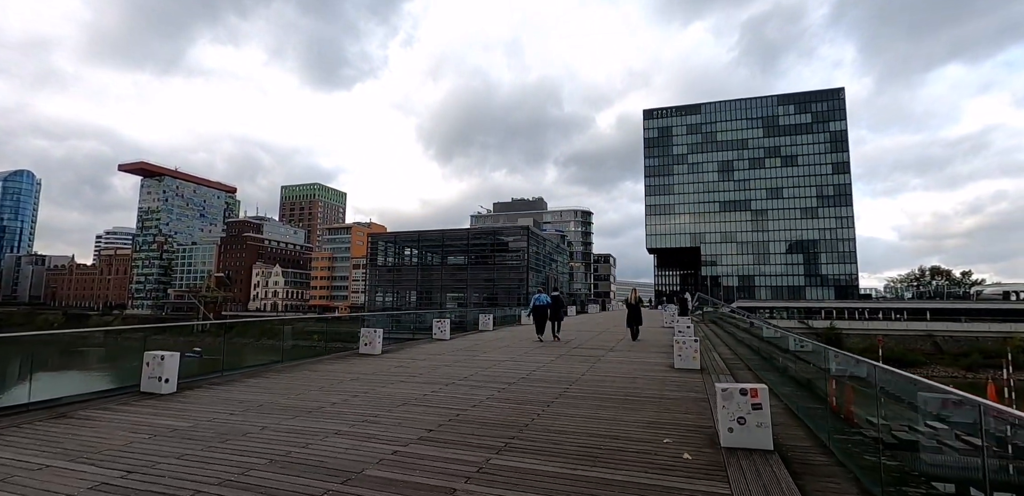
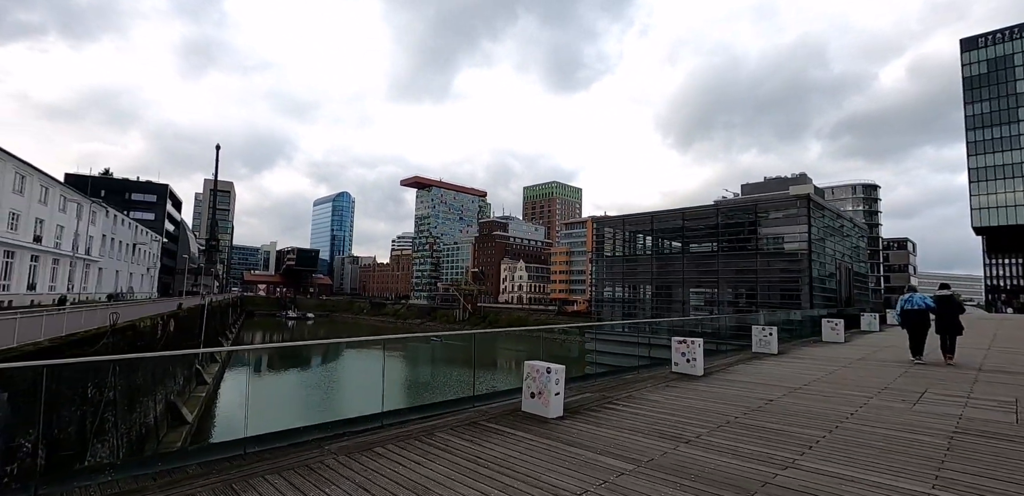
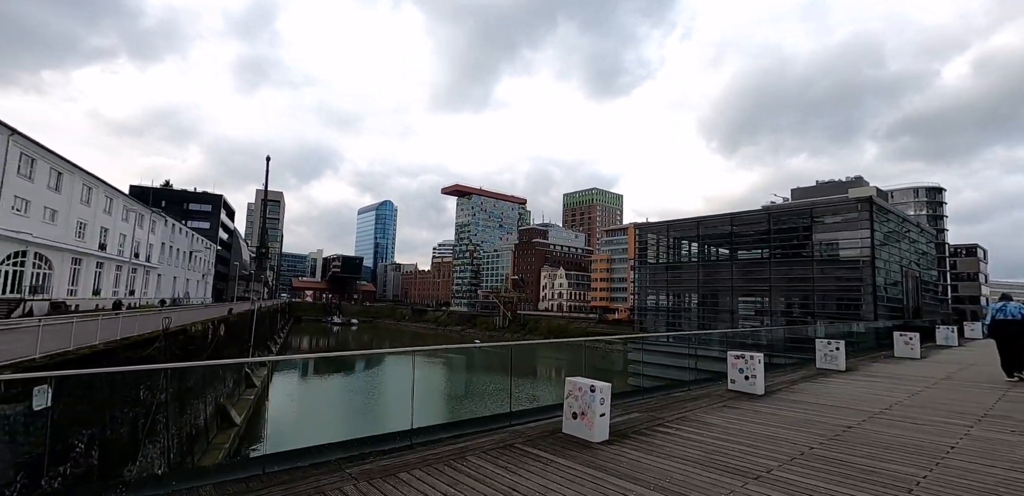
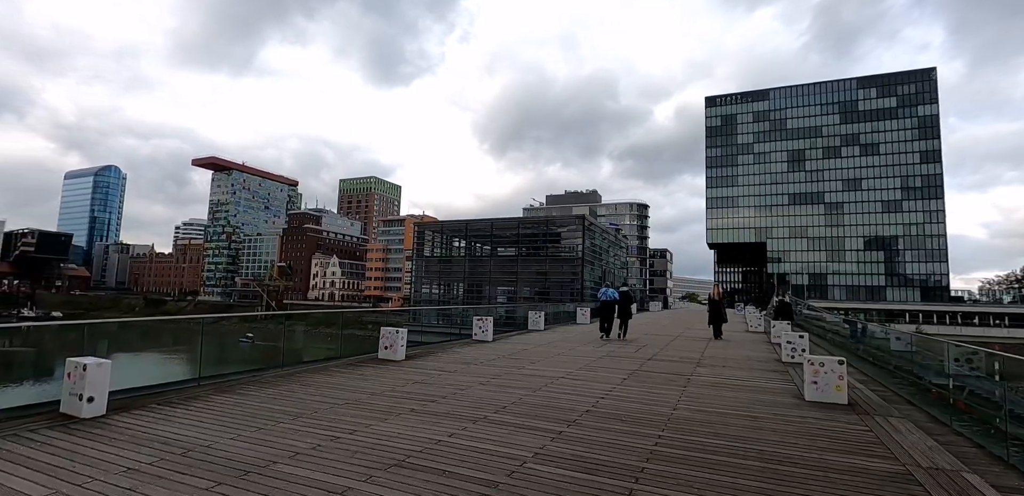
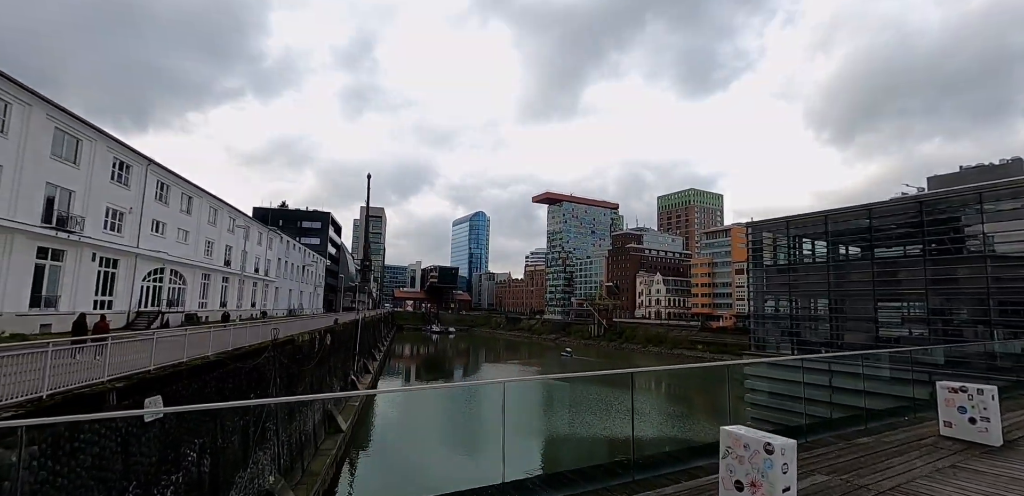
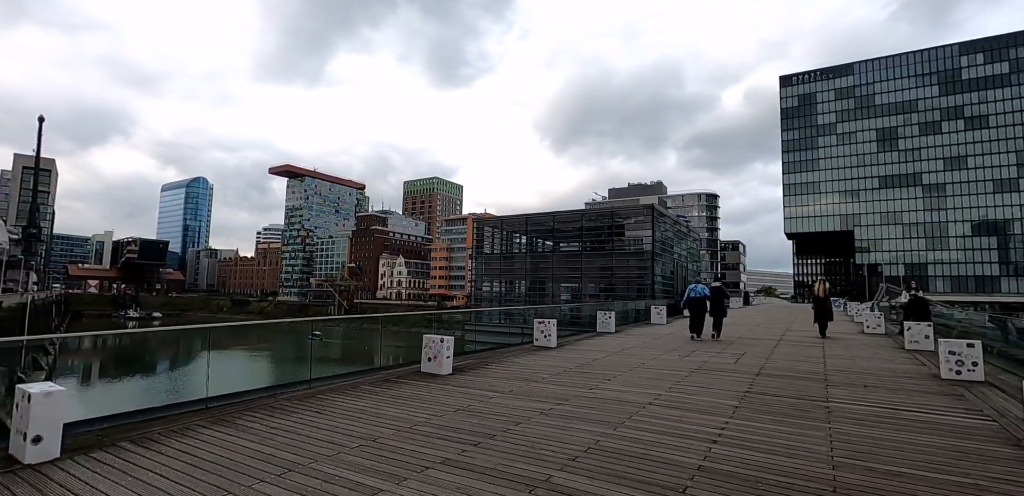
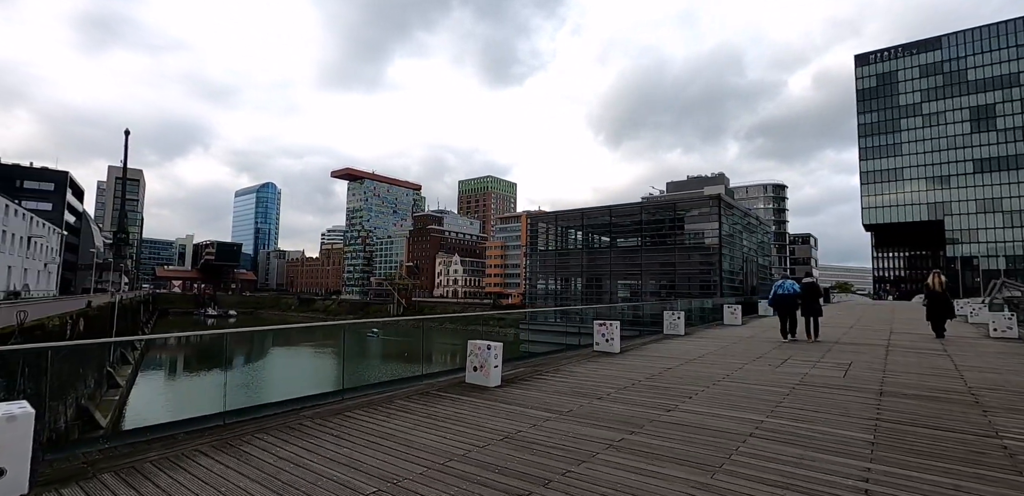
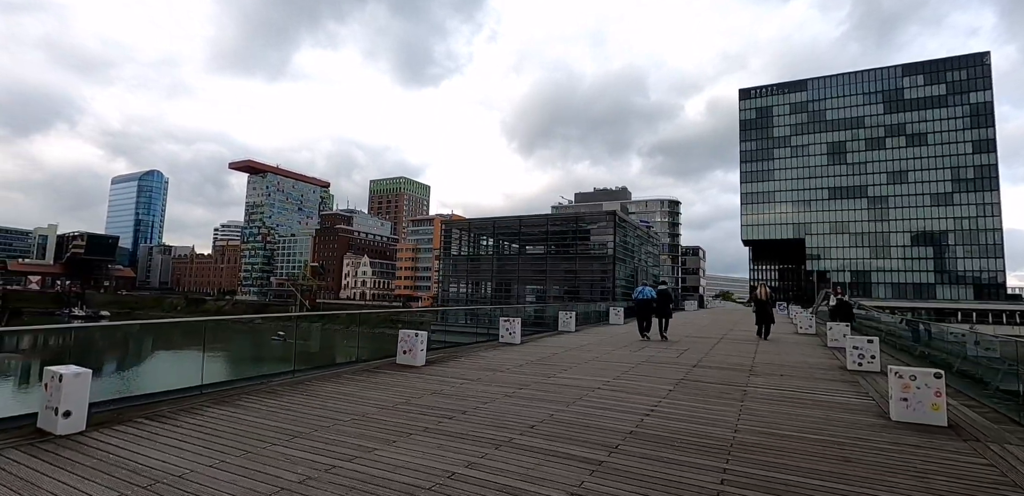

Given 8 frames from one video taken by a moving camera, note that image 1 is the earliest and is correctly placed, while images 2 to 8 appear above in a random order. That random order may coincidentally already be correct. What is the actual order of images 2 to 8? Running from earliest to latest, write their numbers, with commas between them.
4, 8, 6, 7, 2, 3, 5
